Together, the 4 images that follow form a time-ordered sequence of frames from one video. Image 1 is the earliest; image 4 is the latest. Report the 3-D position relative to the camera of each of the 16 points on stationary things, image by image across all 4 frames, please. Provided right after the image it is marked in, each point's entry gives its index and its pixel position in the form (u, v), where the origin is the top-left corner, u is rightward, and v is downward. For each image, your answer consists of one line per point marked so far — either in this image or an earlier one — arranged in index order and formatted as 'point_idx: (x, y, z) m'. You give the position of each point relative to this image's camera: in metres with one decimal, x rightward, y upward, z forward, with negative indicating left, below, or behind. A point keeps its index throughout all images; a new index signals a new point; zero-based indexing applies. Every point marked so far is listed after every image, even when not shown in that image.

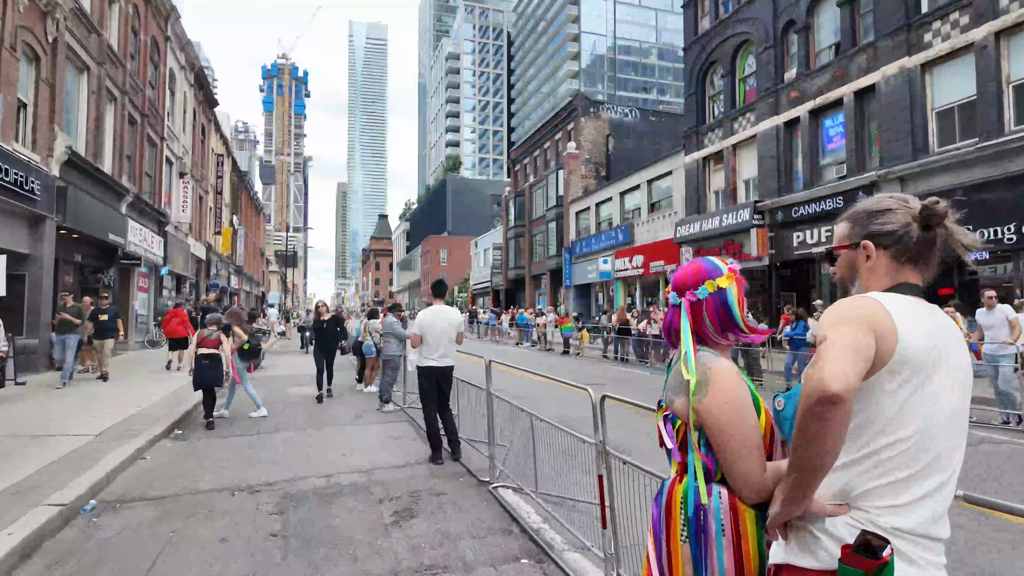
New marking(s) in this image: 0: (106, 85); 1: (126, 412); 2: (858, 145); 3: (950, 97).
0: (-12.4, +6.2, +18.4) m
1: (-6.1, -1.9, +9.5) m
2: (+10.7, +4.4, +18.5) m
3: (+11.7, +5.1, +16.0) m
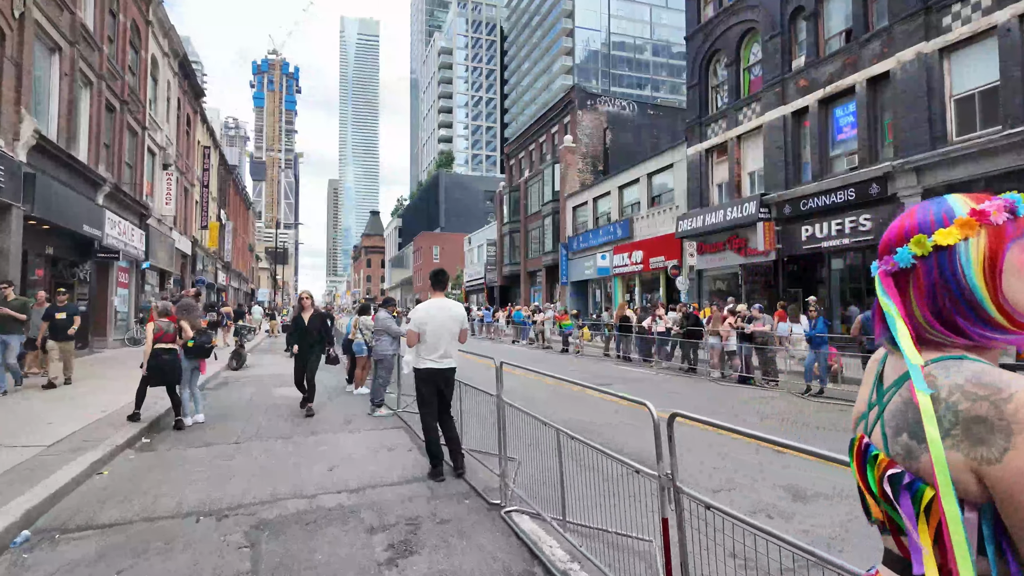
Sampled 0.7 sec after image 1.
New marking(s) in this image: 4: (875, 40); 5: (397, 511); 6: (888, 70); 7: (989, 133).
0: (-12.5, +6.4, +17.3) m
1: (-6.0, -1.8, +8.6) m
2: (+10.6, +4.6, +17.8) m
3: (+11.7, +5.2, +15.2) m
4: (+10.7, +7.3, +17.6) m
5: (-0.9, -1.8, +4.8) m
6: (+10.8, +6.3, +17.2) m
7: (+11.7, +3.8, +14.7) m
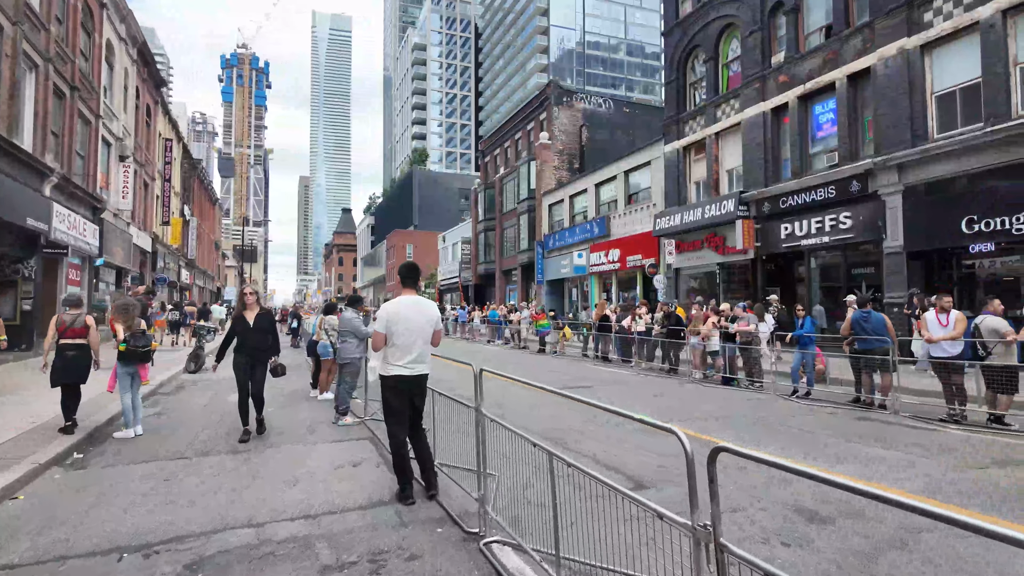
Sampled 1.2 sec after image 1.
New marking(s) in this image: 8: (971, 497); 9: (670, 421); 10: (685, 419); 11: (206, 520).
0: (-13.1, +6.4, +16.1) m
1: (-6.3, -1.8, +7.7) m
2: (+9.9, +4.6, +17.6) m
3: (+11.1, +5.2, +15.1) m
4: (+10.0, +7.3, +17.4) m
5: (-1.1, -1.8, +4.2) m
6: (+10.2, +6.3, +17.0) m
7: (+11.1, +3.8, +14.5) m
8: (+3.9, -1.8, +5.1) m
9: (+2.4, -2.0, +9.0) m
10: (+2.6, -2.0, +9.2) m
11: (-2.4, -1.8, +4.7) m
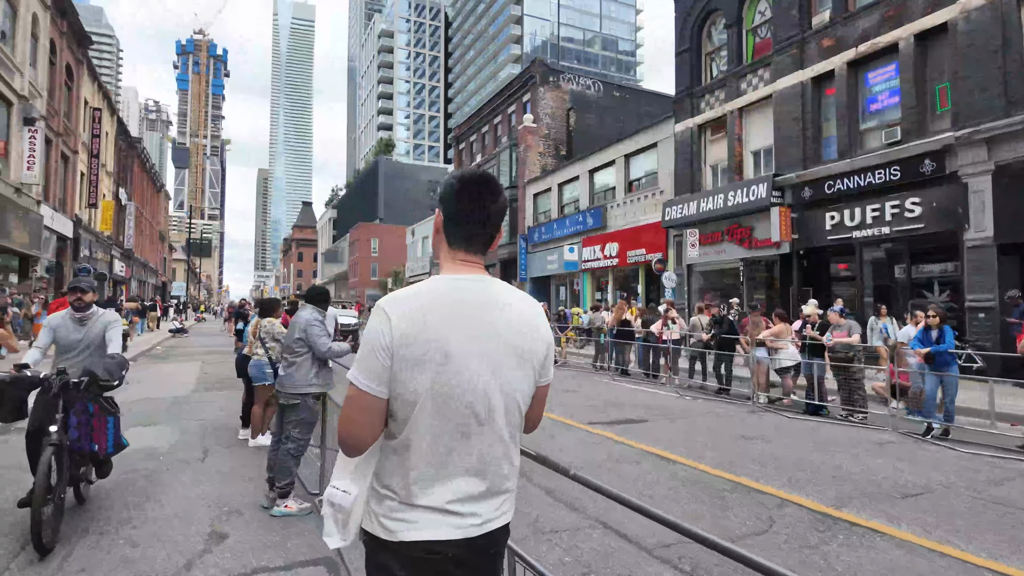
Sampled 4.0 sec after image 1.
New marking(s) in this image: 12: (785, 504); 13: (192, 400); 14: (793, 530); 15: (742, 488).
0: (-13.0, +6.7, +11.8) m
1: (-5.7, -1.6, +3.8) m
2: (+10.0, +4.6, +14.7) m
3: (+11.3, +5.2, +12.3) m
4: (+10.1, +7.3, +14.5) m
5: (-0.3, -1.7, +0.6) m
6: (+10.2, +6.3, +14.1) m
7: (+11.3, +3.8, +11.7) m
8: (+4.6, -1.7, +1.9) m
9: (+2.8, -1.9, +5.7) m
10: (+3.1, -1.9, +5.9) m
11: (-1.7, -1.7, +1.1) m
12: (+2.3, -1.8, +5.0) m
13: (-5.8, -2.0, +10.8) m
14: (+2.1, -1.8, +4.5) m
15: (+2.1, -1.8, +5.4) m
